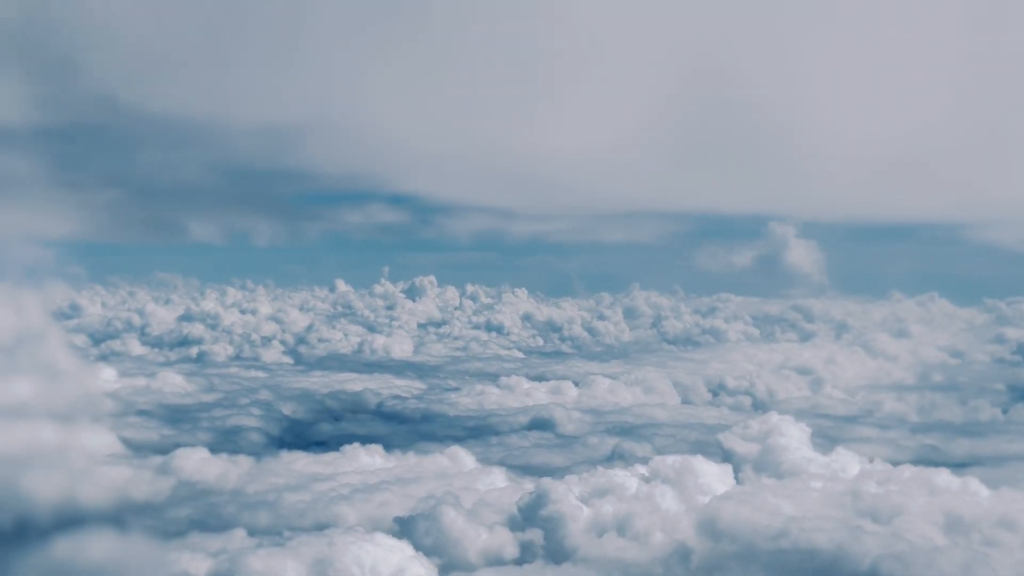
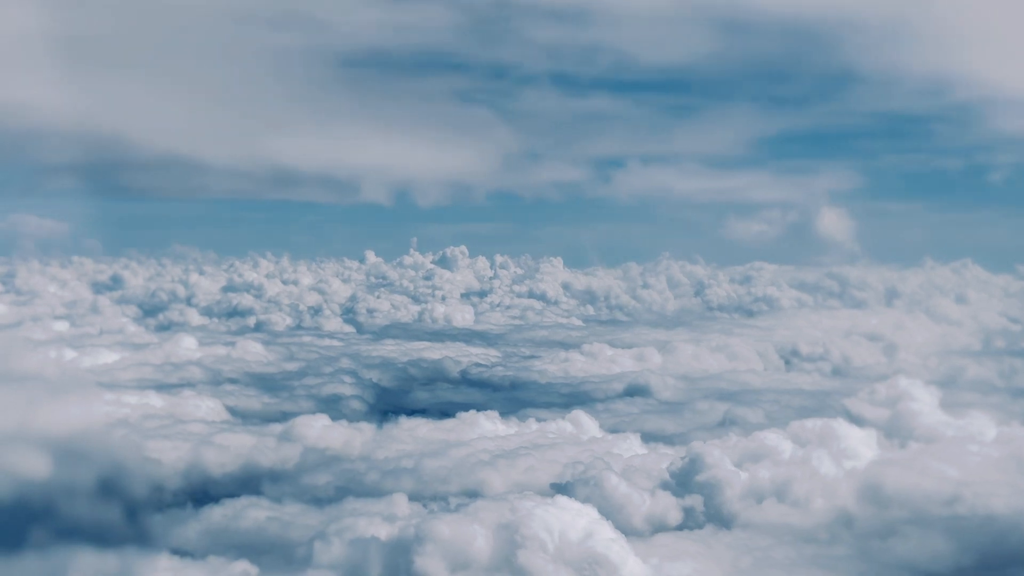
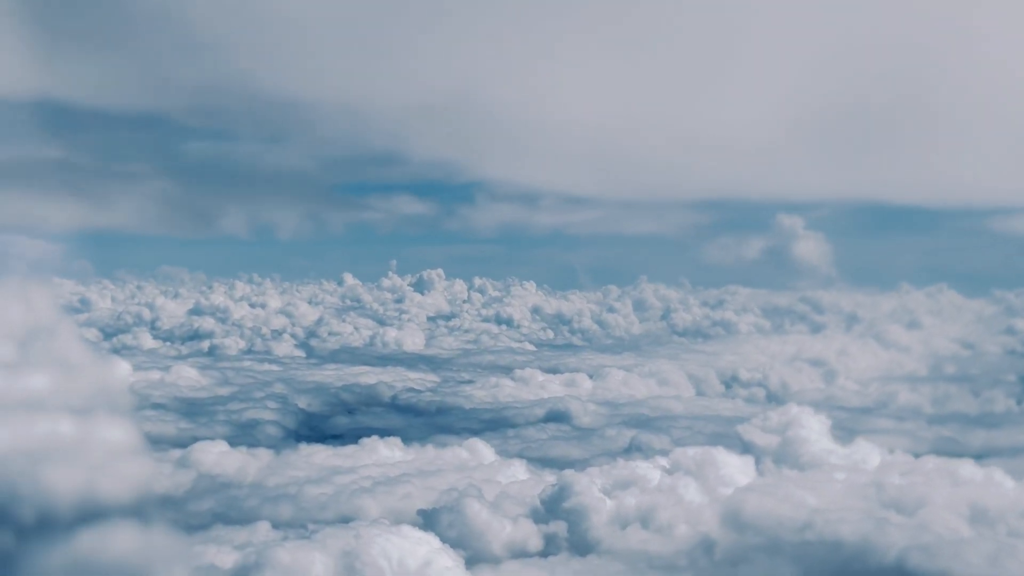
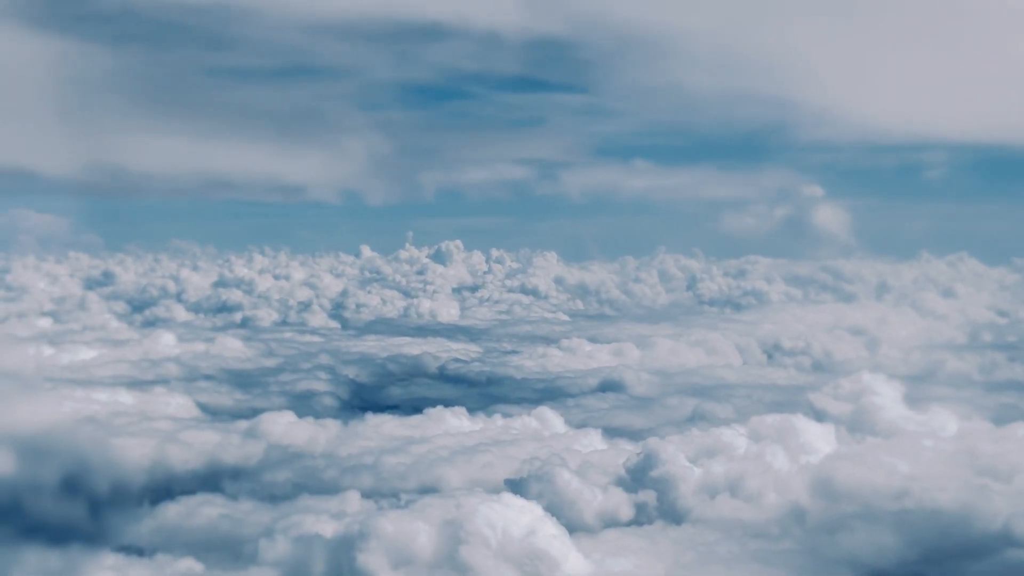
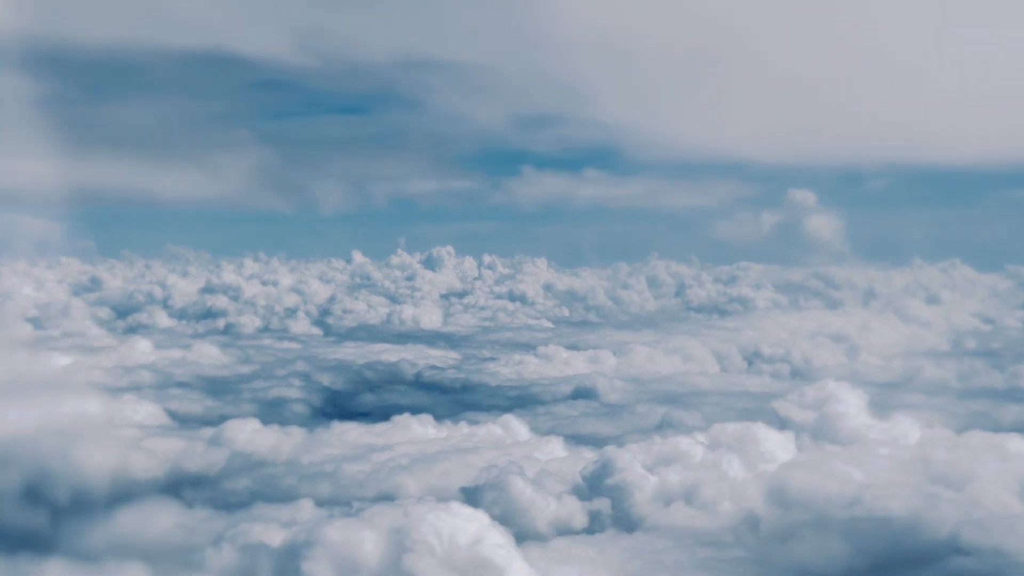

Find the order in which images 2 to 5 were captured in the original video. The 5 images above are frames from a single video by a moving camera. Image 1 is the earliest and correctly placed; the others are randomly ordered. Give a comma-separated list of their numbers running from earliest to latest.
3, 5, 4, 2
